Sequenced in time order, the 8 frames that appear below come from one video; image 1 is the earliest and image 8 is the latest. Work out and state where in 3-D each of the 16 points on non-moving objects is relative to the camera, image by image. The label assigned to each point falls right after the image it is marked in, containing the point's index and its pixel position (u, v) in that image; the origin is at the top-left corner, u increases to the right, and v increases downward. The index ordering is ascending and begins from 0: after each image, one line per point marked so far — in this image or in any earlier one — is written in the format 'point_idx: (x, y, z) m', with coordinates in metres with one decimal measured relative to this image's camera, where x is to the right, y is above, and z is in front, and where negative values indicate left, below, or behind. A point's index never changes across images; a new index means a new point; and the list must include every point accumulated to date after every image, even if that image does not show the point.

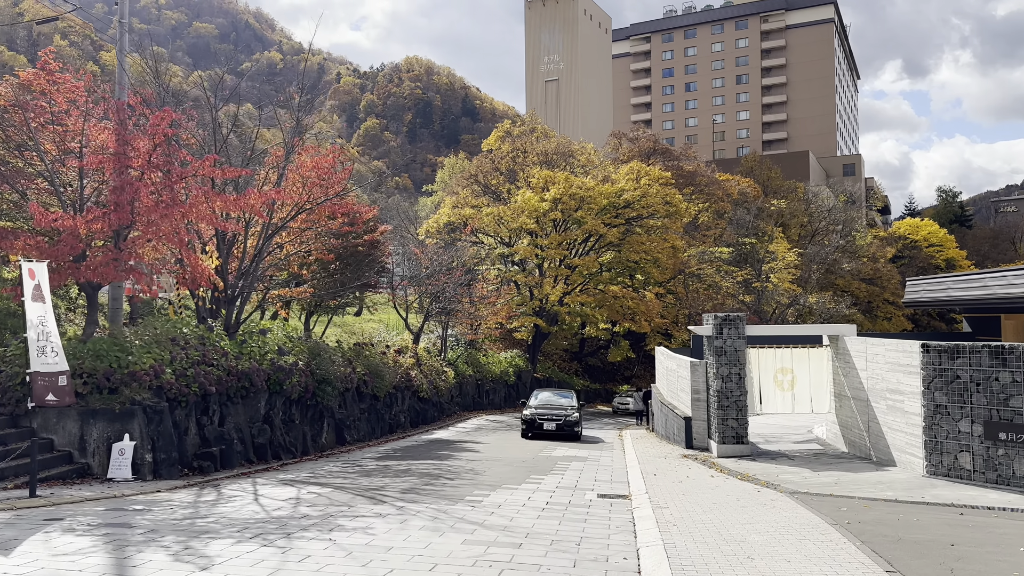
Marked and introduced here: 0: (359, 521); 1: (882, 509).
0: (-1.5, -2.3, +7.8) m
1: (+4.7, -2.8, +10.3) m
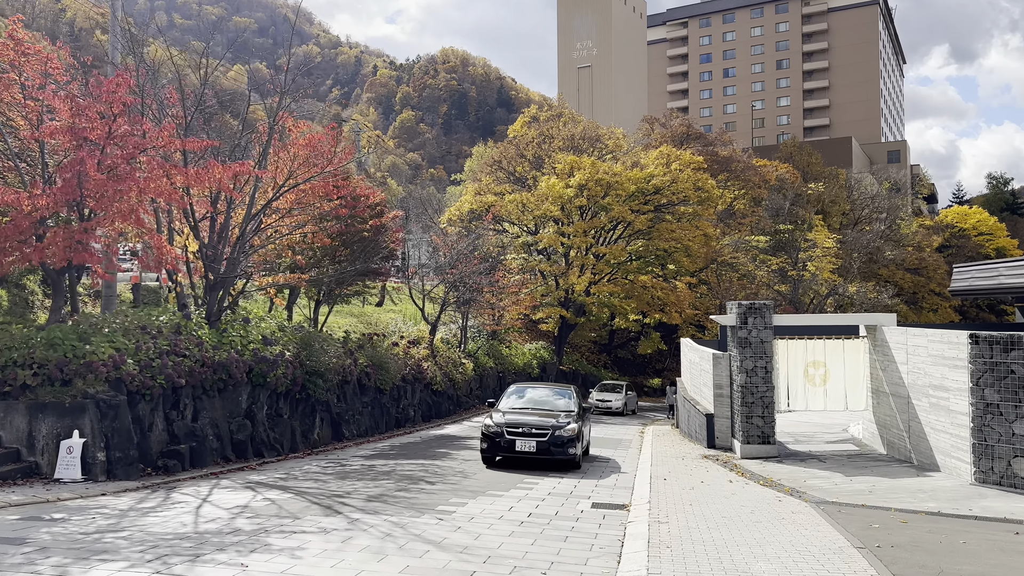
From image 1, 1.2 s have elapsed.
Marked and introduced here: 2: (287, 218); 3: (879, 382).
0: (-1.8, -2.1, +6.6) m
1: (+4.5, -2.6, +8.9) m
2: (-4.6, +1.5, +16.3) m
3: (+6.9, -1.8, +15.2) m
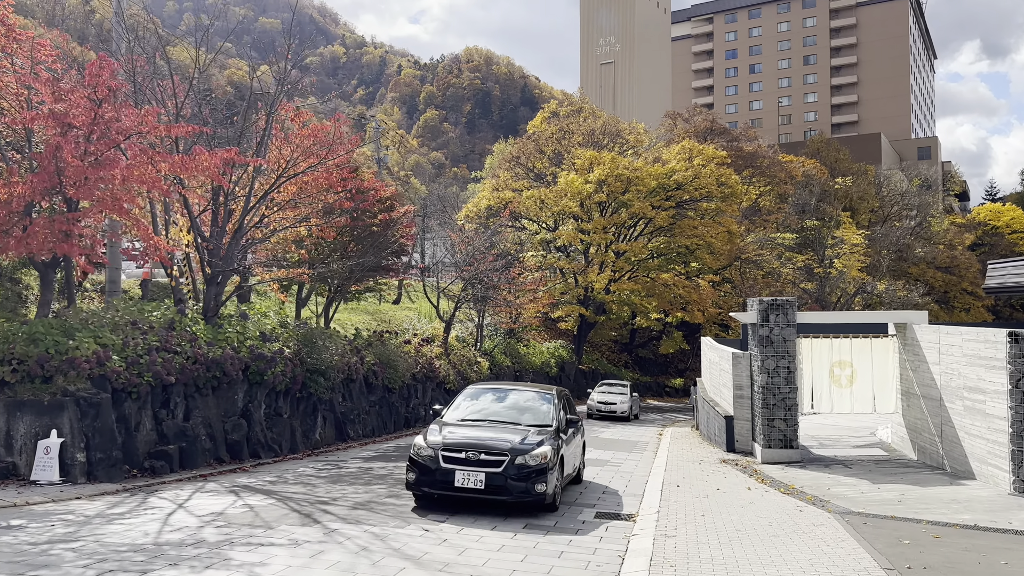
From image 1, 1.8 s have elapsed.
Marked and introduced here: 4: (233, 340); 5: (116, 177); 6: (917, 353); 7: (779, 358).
0: (-1.9, -2.0, +6.0) m
1: (+4.4, -2.5, +8.1) m
2: (-4.4, +1.5, +15.8) m
3: (+7.1, -1.7, +14.4) m
4: (-4.5, -0.8, +13.1) m
5: (-5.1, +1.4, +10.3) m
6: (+7.0, -1.1, +13.9) m
7: (+4.8, -1.3, +14.5) m
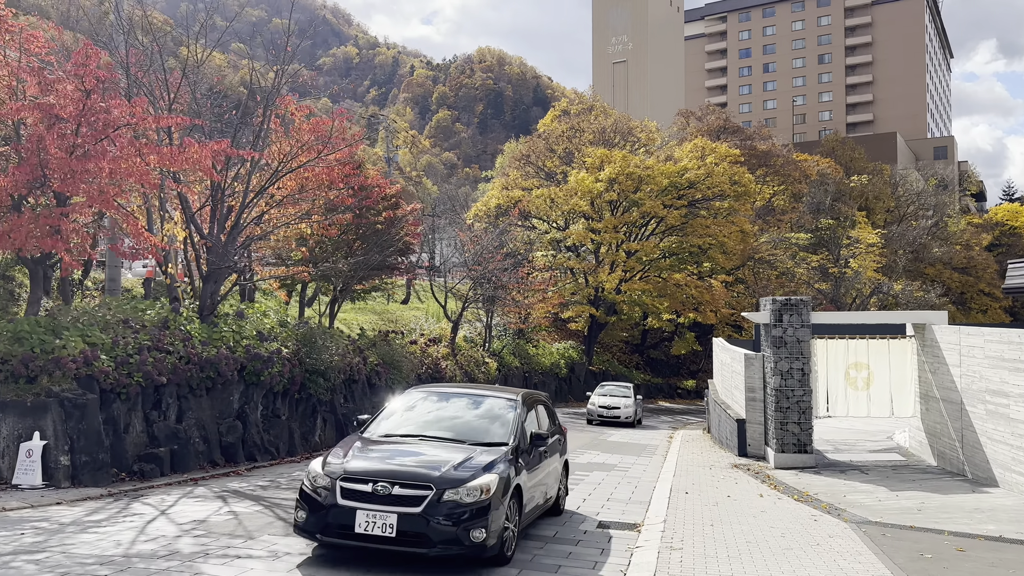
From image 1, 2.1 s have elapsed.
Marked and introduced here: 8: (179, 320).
0: (-2.0, -2.0, +5.7) m
1: (+4.4, -2.5, +7.6) m
2: (-4.3, +1.6, +15.5) m
3: (+7.2, -1.7, +13.9) m
4: (-4.5, -0.8, +12.8) m
5: (-5.1, +1.5, +10.0) m
6: (+7.1, -1.1, +13.4) m
7: (+4.9, -1.3, +14.0) m
8: (-5.2, -0.5, +12.5) m
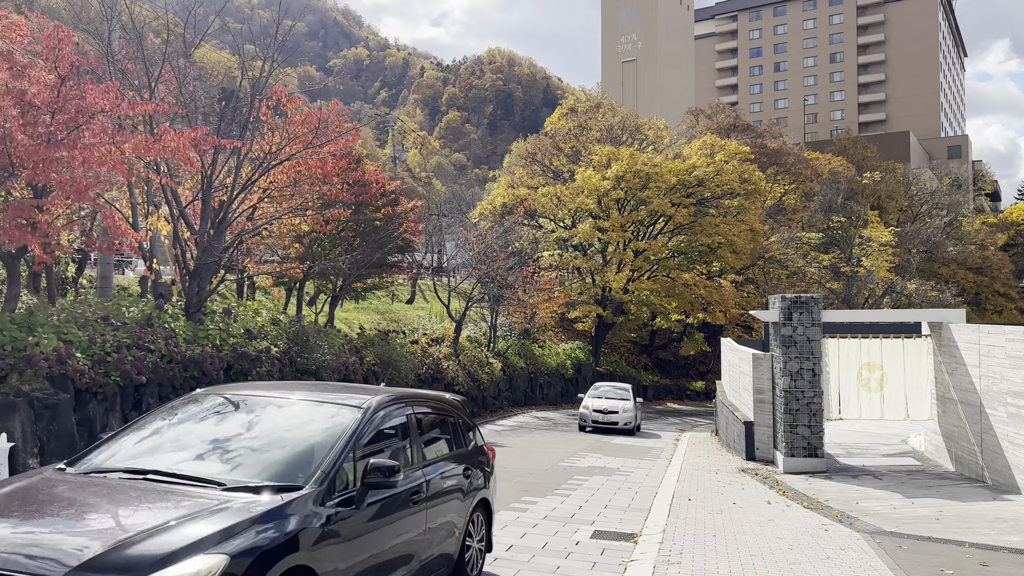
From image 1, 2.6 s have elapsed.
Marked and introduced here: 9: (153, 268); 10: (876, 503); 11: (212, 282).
0: (-2.1, -1.9, +5.2) m
1: (+4.3, -2.5, +7.0) m
2: (-4.3, +1.6, +15.0) m
3: (+7.1, -1.6, +13.2) m
4: (-4.5, -0.8, +12.3) m
5: (-5.1, +1.5, +9.5) m
6: (+7.0, -1.1, +12.8) m
7: (+4.8, -1.2, +13.4) m
8: (-5.2, -0.4, +12.0) m
9: (-5.7, +0.3, +12.8) m
10: (+4.8, -2.8, +10.5) m
11: (-5.0, +0.1, +13.5) m
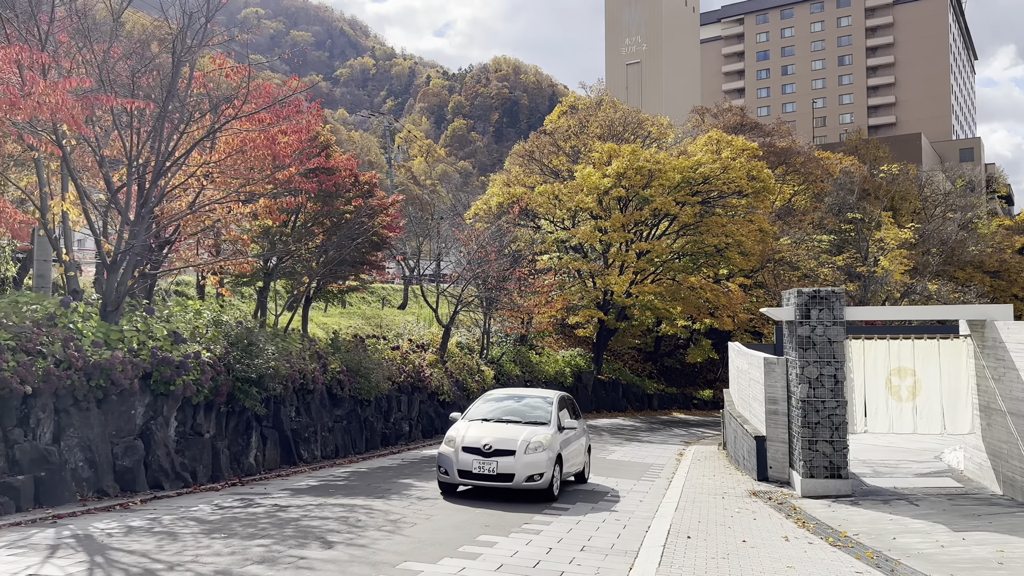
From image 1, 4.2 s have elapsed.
0: (-2.6, -1.7, +3.3) m
1: (+3.9, -2.3, +5.1) m
2: (-4.7, +1.7, +13.2) m
3: (+6.7, -1.5, +11.3) m
4: (-4.9, -0.7, +10.5) m
5: (-5.6, +1.6, +7.8) m
6: (+6.6, -0.9, +10.9) m
7: (+4.4, -1.1, +11.5) m
8: (-5.6, -0.4, +10.2) m
9: (-6.1, +0.4, +11.0) m
10: (+4.4, -2.7, +8.6) m
11: (-5.4, +0.2, +11.7) m
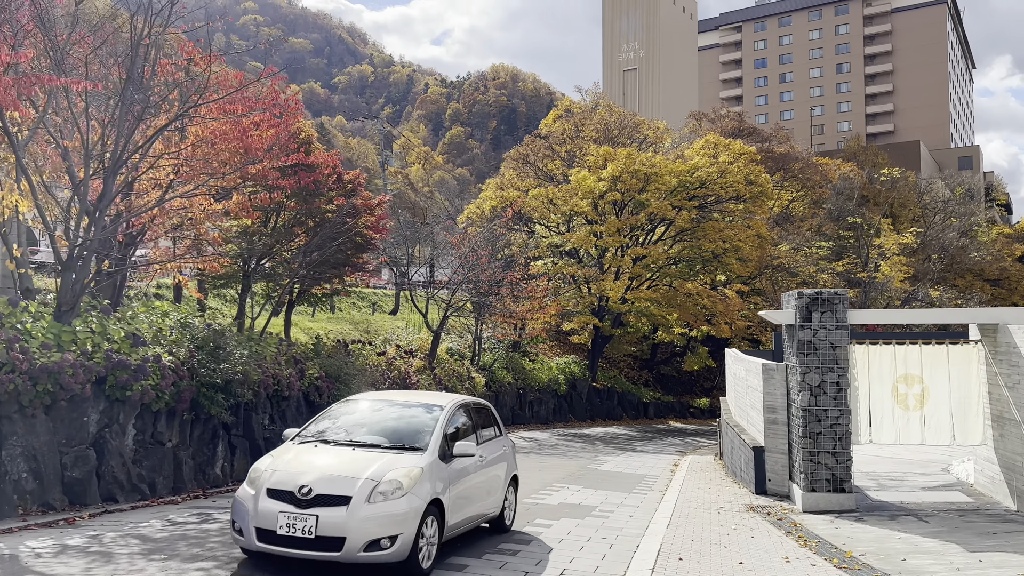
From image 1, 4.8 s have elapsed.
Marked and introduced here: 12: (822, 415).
0: (-2.8, -1.6, +2.6) m
1: (+3.6, -2.2, +4.4) m
2: (-4.9, +1.7, +12.5) m
3: (+6.5, -1.5, +10.6) m
4: (-5.2, -0.7, +9.8) m
5: (-5.8, +1.7, +7.1) m
6: (+6.4, -1.0, +10.2) m
7: (+4.2, -1.1, +10.8) m
8: (-5.8, -0.3, +9.5) m
9: (-6.3, +0.4, +10.4) m
10: (+4.1, -2.7, +7.9) m
11: (-5.6, +0.2, +11.0) m
12: (+4.2, -1.7, +10.8) m
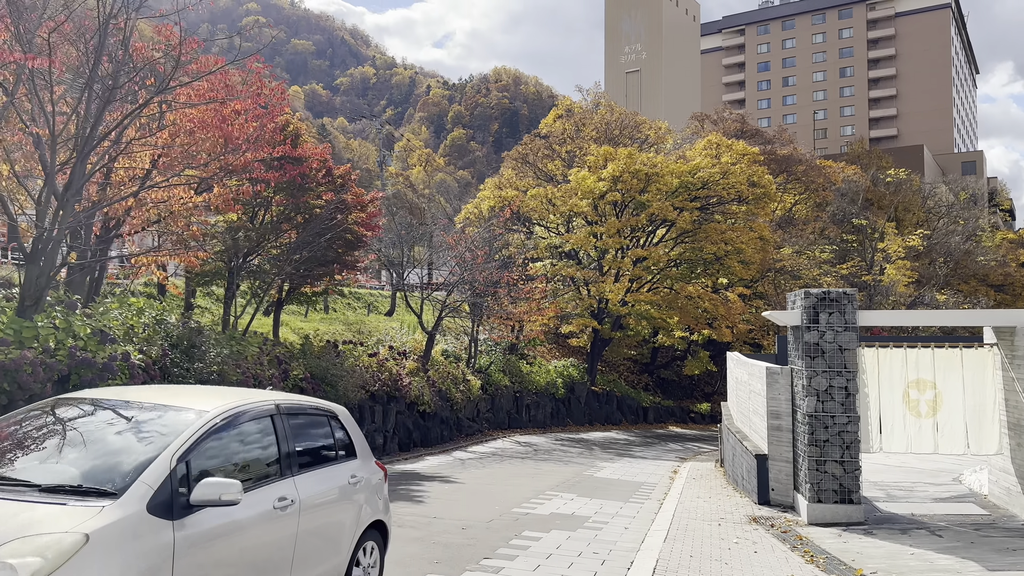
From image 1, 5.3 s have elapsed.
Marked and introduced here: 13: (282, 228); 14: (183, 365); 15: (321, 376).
0: (-2.9, -1.6, +2.1) m
1: (+3.5, -2.2, +3.8) m
2: (-5.0, +1.7, +12.0) m
3: (+6.4, -1.6, +10.1) m
4: (-5.3, -0.6, +9.2) m
5: (-5.9, +1.8, +6.5) m
6: (+6.3, -1.0, +9.6) m
7: (+4.1, -1.1, +10.2) m
8: (-6.0, -0.3, +9.0) m
9: (-6.5, +0.5, +9.8) m
10: (+4.0, -2.7, +7.3) m
11: (-5.8, +0.2, +10.4) m
12: (+4.0, -1.7, +10.2) m
13: (-4.7, +1.2, +16.3) m
14: (-4.3, -1.0, +10.8) m
15: (-3.5, -1.6, +15.0) m
